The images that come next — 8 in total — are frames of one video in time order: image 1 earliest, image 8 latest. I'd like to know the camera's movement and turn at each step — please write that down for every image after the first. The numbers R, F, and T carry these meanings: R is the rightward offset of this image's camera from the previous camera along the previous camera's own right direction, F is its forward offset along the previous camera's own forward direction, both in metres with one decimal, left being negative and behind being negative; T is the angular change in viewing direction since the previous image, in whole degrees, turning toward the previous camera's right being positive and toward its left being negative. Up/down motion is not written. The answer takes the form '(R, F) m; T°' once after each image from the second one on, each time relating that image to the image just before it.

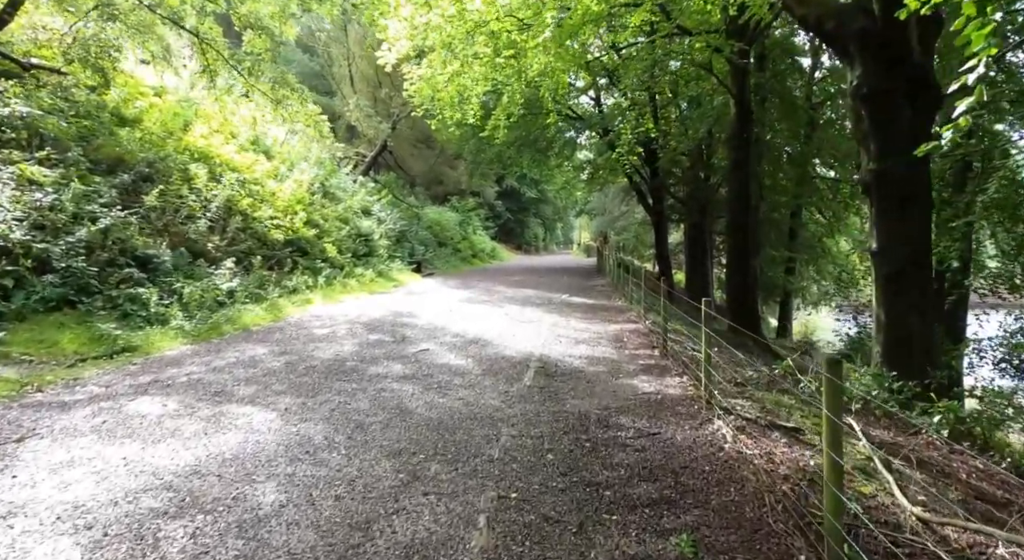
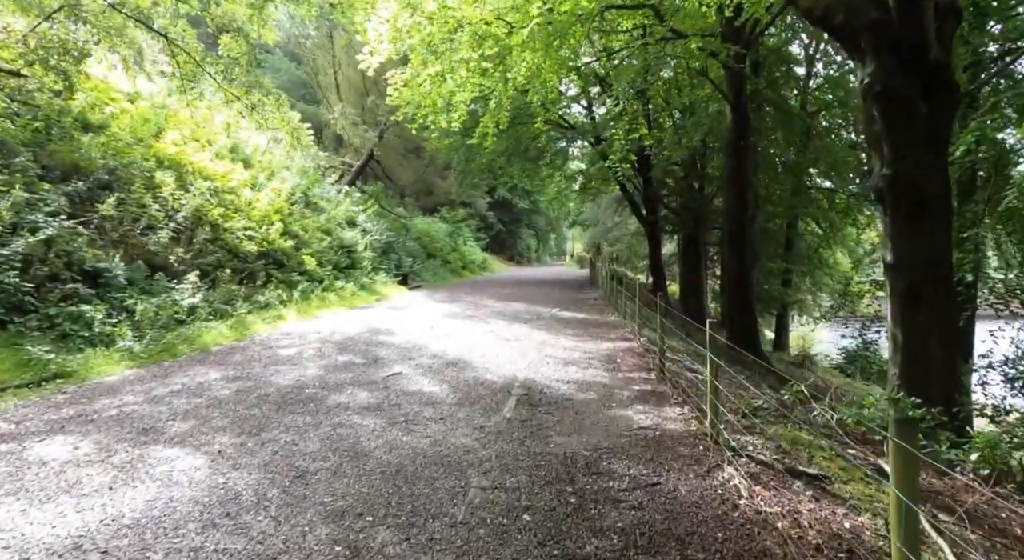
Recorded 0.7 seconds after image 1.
(+0.1, +0.5) m; +1°
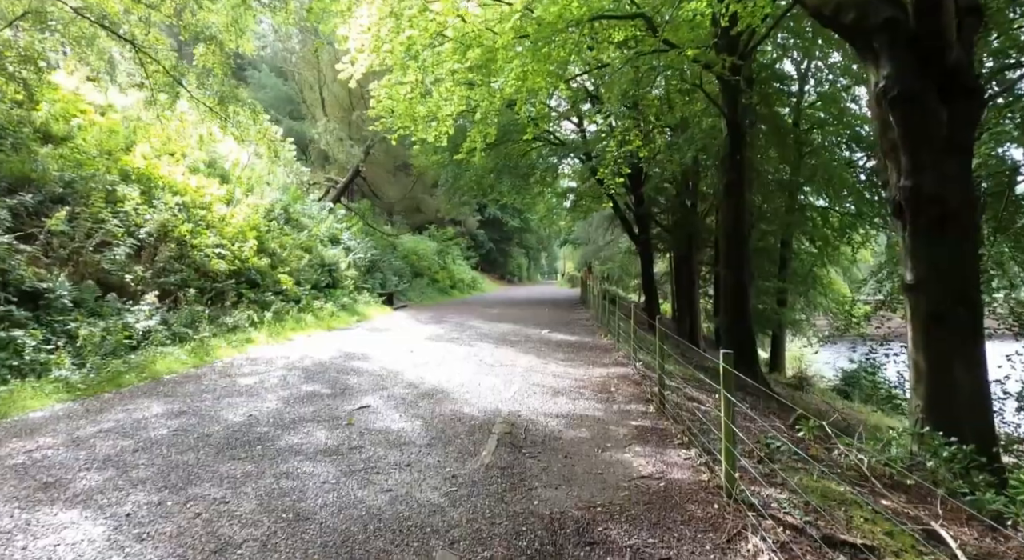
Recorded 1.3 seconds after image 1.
(+0.1, +0.5) m; +1°
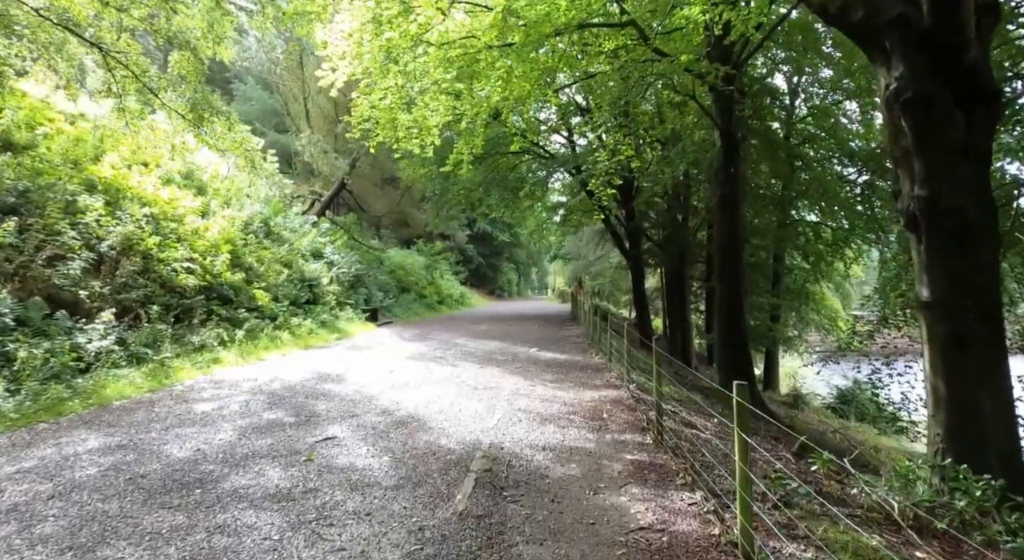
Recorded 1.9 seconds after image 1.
(+0.1, +0.4) m; +1°
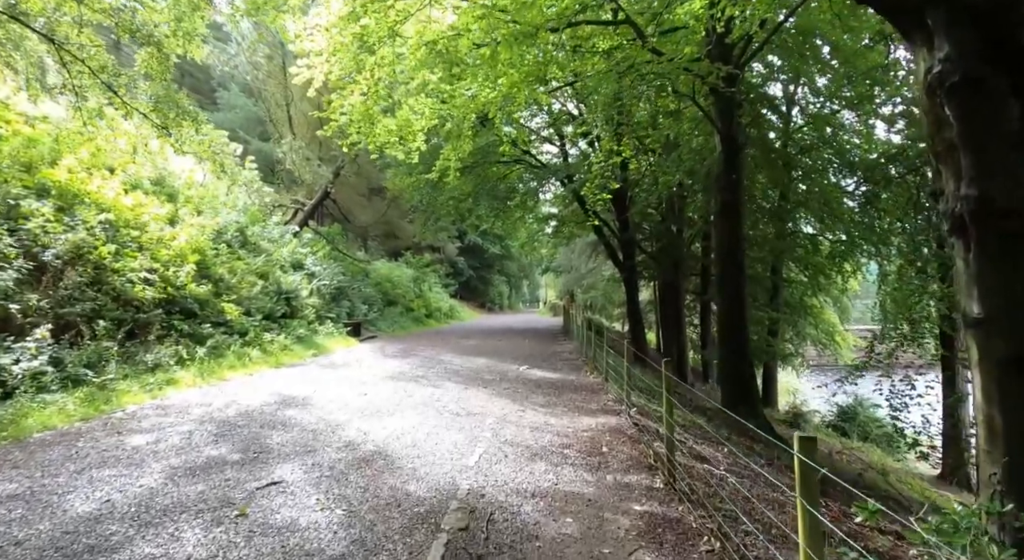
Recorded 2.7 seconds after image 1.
(0.0, +0.6) m; +1°
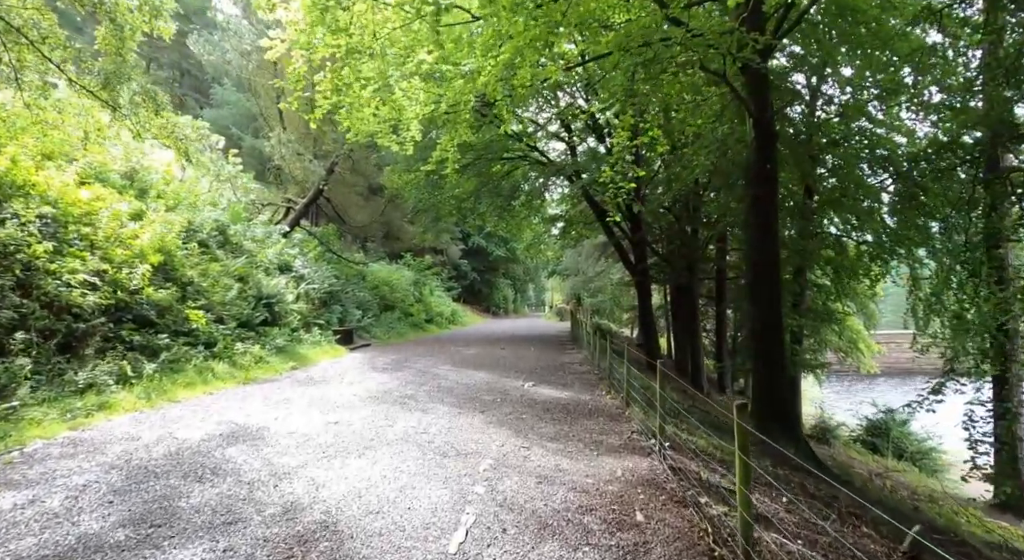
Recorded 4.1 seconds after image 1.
(0.0, +1.1) m; -1°
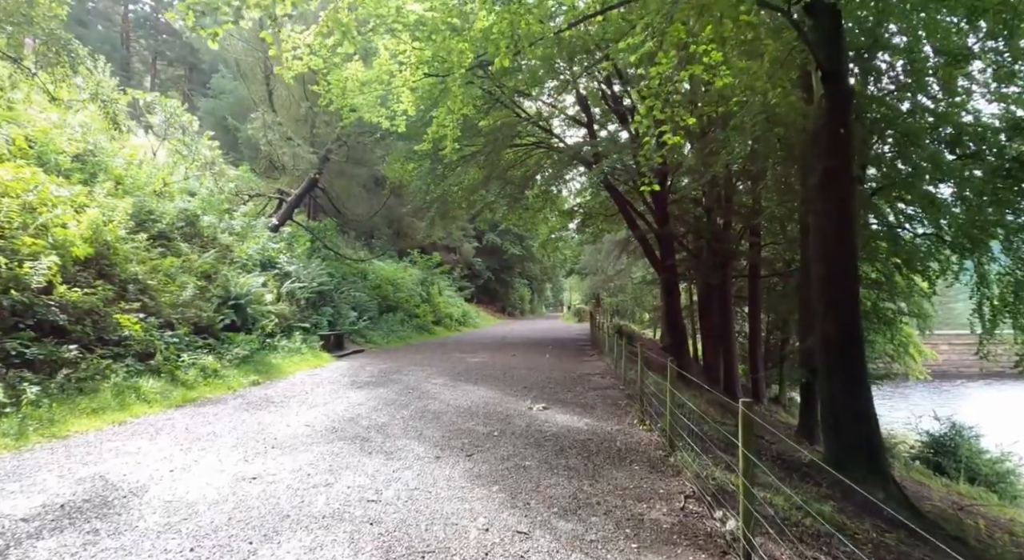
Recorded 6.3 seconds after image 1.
(+0.1, +1.7) m; -2°
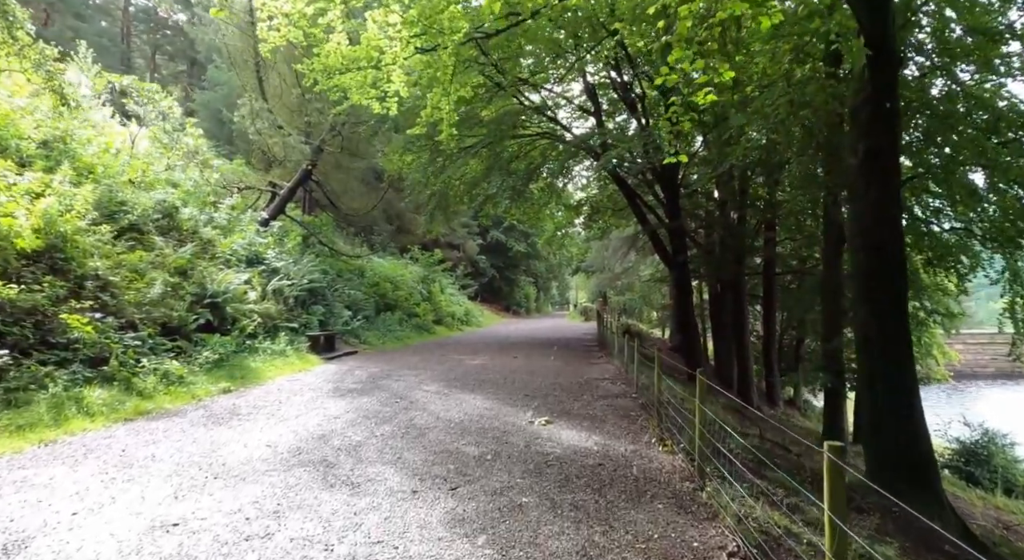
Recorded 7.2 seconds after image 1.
(+0.1, +0.8) m; -1°
